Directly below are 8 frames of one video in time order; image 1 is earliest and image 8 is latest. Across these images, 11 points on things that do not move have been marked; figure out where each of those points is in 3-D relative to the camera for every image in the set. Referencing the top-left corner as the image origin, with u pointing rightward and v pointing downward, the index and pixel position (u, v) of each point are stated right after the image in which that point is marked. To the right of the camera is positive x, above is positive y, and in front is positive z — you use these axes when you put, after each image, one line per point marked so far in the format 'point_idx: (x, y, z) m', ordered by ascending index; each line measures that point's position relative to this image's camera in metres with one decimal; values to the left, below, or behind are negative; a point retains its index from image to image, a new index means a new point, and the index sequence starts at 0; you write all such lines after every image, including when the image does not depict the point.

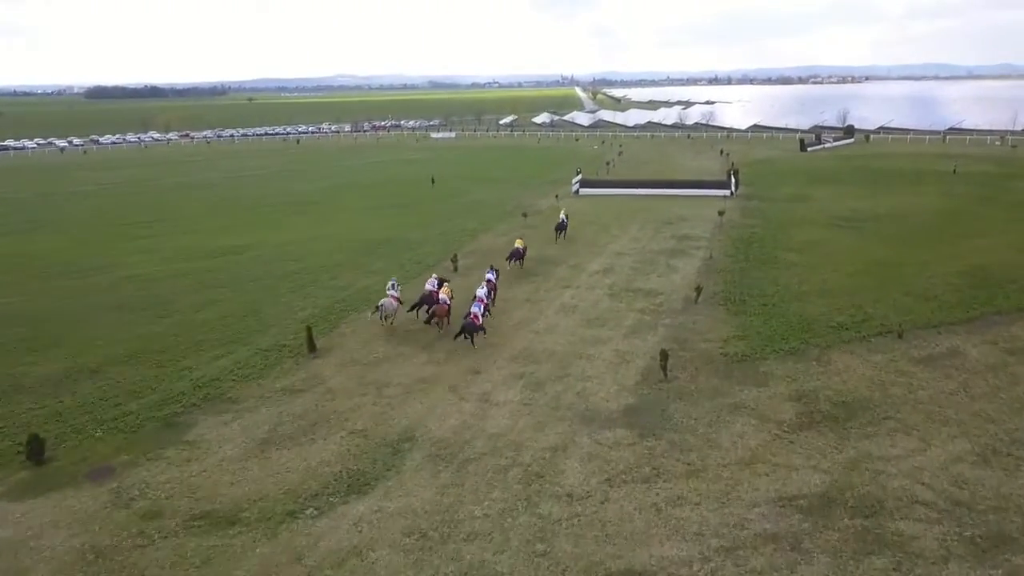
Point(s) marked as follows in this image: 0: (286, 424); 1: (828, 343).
0: (-3.8, -2.3, +13.3) m
1: (+6.7, -1.2, +16.8) m
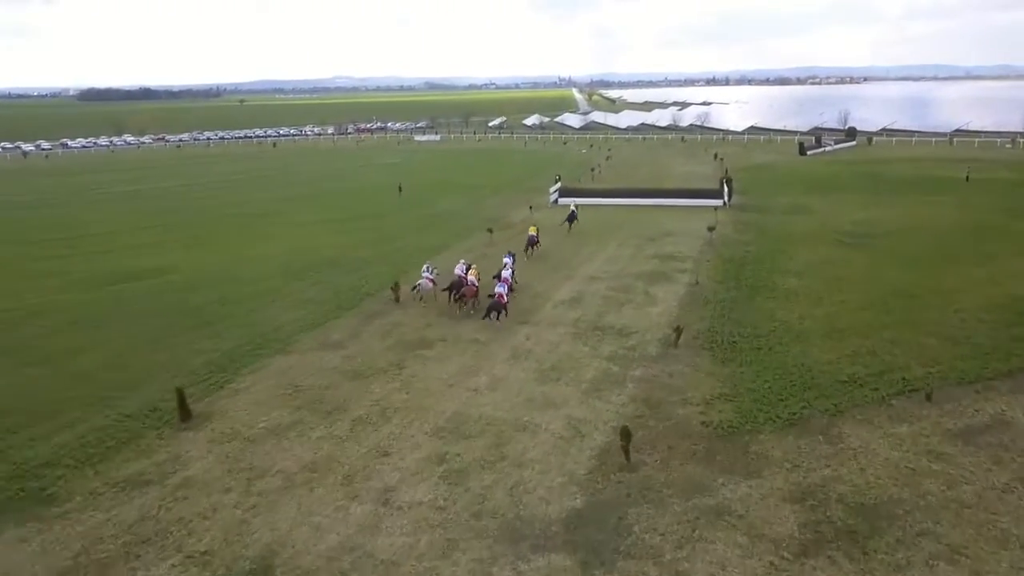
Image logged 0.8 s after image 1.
0: (-5.0, -3.1, +9.8) m
1: (+5.5, -2.0, +13.3) m
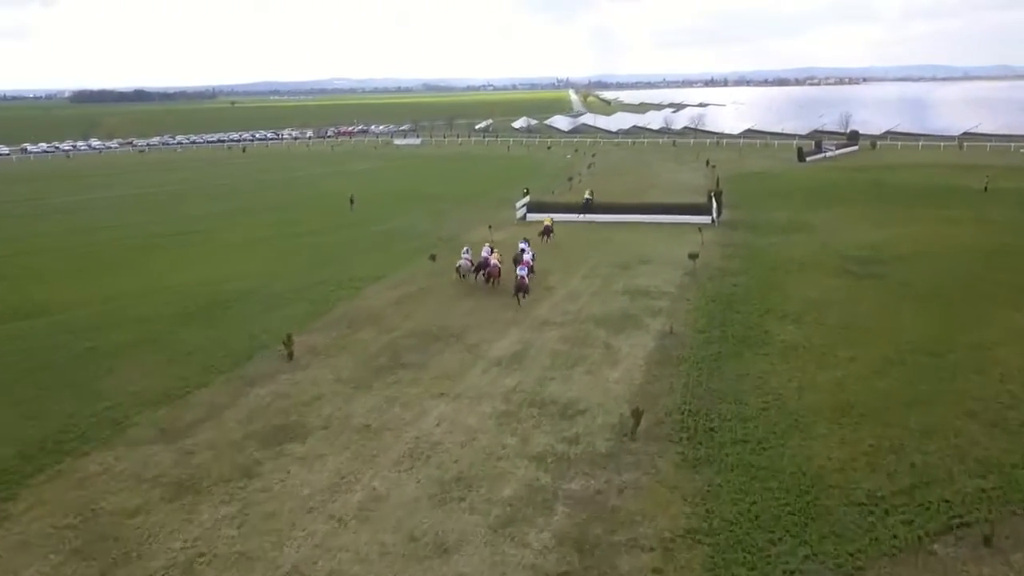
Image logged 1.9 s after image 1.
0: (-6.6, -4.2, +5.6) m
1: (+3.9, -3.1, +9.1) m
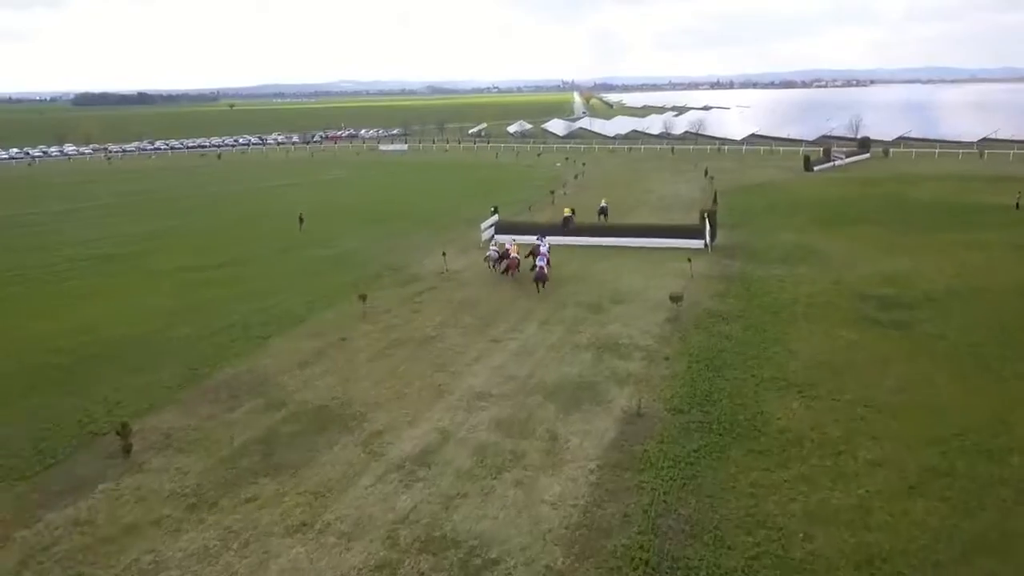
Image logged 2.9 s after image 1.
0: (-8.0, -5.3, +1.6) m
1: (+2.5, -4.2, +5.0) m
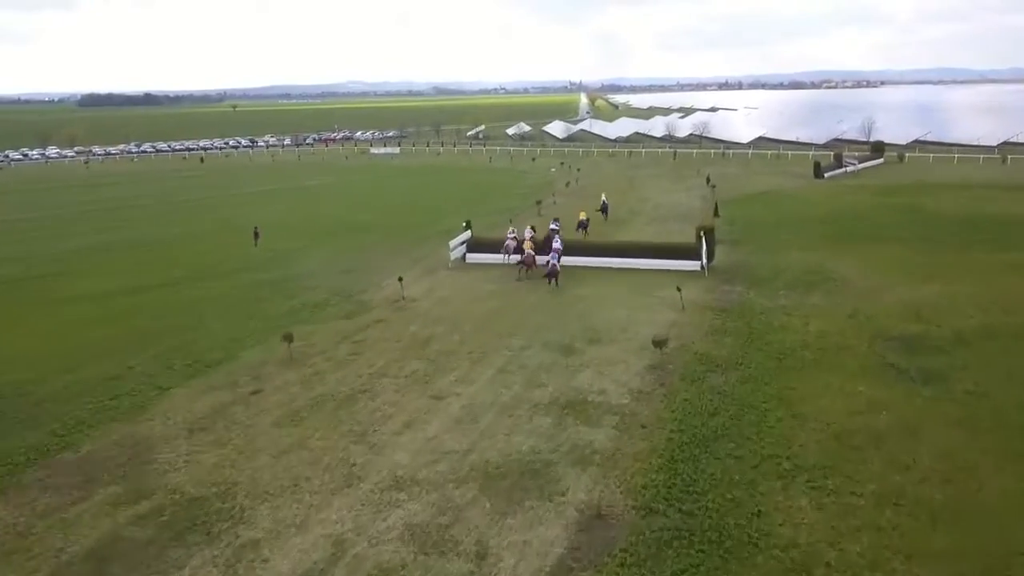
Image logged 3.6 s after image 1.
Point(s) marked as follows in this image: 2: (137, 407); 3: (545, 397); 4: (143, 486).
0: (-9.2, -6.1, -1.4) m
1: (+1.4, -5.0, +1.9) m
2: (-6.6, -2.2, +13.9) m
3: (+0.6, -2.0, +13.9) m
4: (-5.2, -2.8, +11.1) m
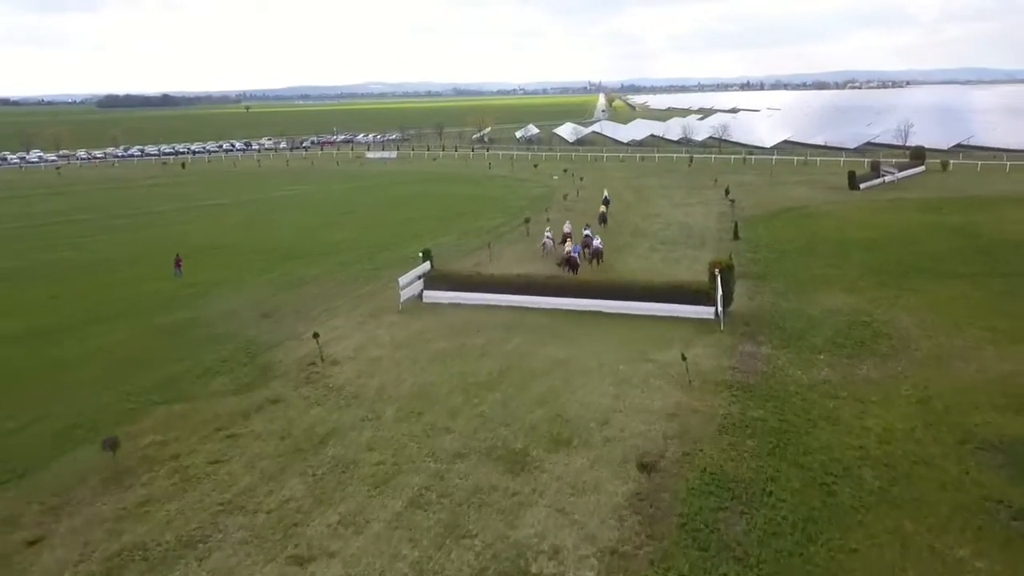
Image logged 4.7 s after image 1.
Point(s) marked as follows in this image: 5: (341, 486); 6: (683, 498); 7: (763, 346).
0: (-10.7, -7.2, -6.1) m
1: (0.0, -6.2, -3.1) m
2: (-7.7, -3.3, +9.0) m
3: (-0.5, -3.2, +9.0) m
4: (-6.4, -4.0, +6.3) m
5: (-2.3, -2.7, +10.8) m
6: (+2.2, -2.7, +10.2) m
7: (+5.2, -1.2, +16.1) m
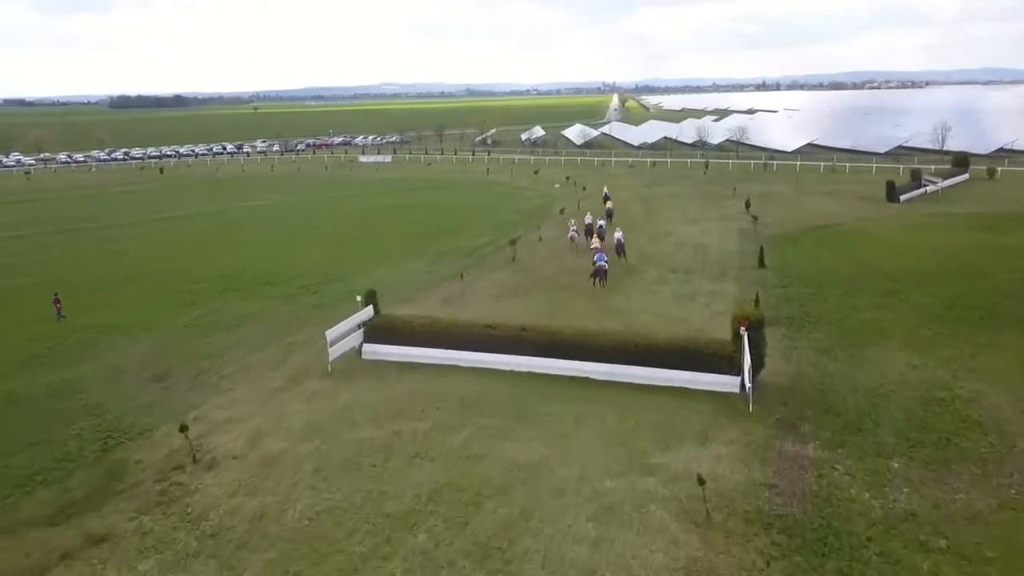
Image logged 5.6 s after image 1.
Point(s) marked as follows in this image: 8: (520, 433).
0: (-11.8, -8.2, -10.4) m
1: (-1.1, -7.2, -7.6) m
2: (-8.6, -4.4, +4.7) m
3: (-1.4, -4.2, +4.5) m
4: (-7.3, -5.0, +1.9) m
5: (-3.2, -3.8, +6.4) m
6: (+1.3, -3.8, +5.7) m
7: (+4.4, -2.3, +11.5) m
8: (+0.2, -2.3, +12.1) m
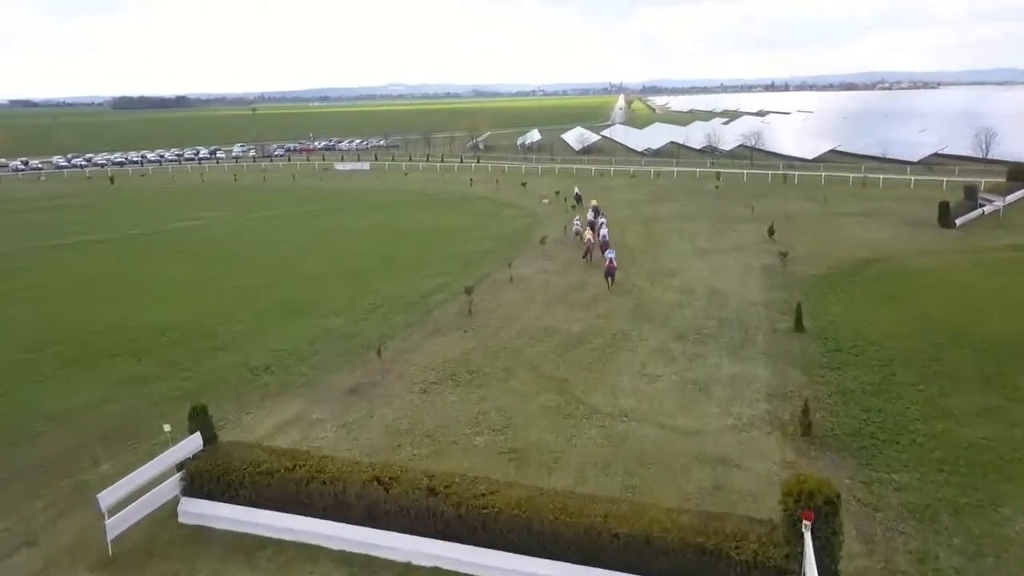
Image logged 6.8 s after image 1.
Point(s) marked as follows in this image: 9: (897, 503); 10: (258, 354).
0: (-13.2, -9.7, -16.3) m
1: (-2.5, -8.7, -13.6) m
2: (-9.8, -5.9, -1.2) m
3: (-2.7, -5.7, -1.5) m
4: (-8.6, -6.5, -4.0) m
5: (-4.4, -5.3, +0.4) m
6: (+0.1, -5.3, -0.3) m
7: (+3.2, -3.8, +5.5) m
8: (-1.0, -3.8, +6.1) m
9: (+4.9, -2.7, +10.0) m
10: (-5.2, -1.4, +16.2) m
